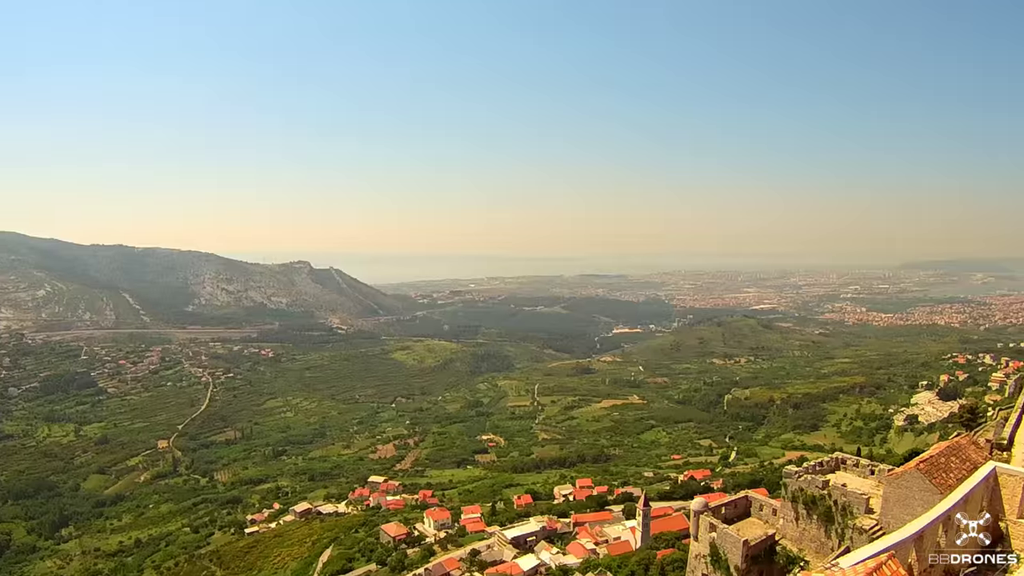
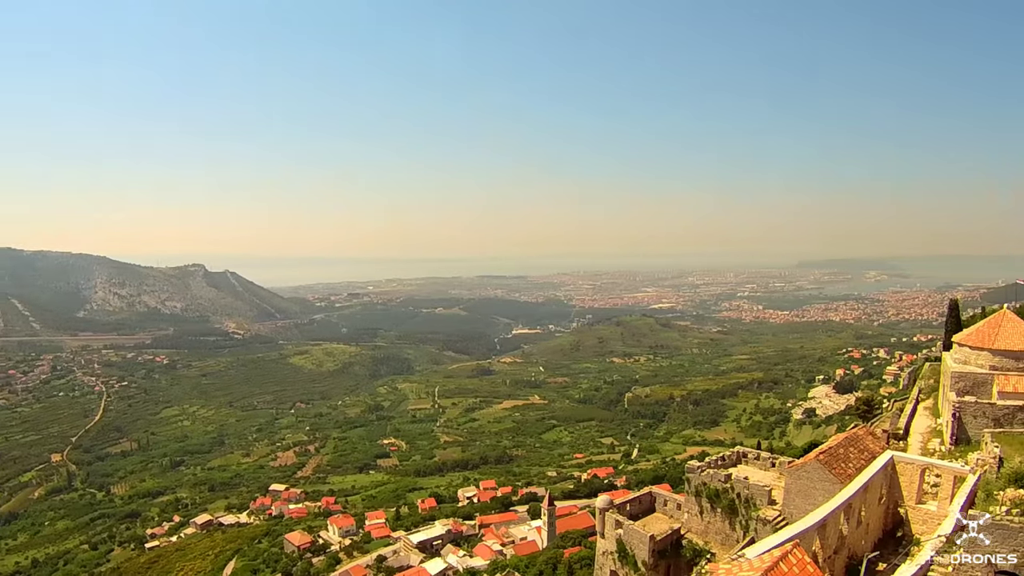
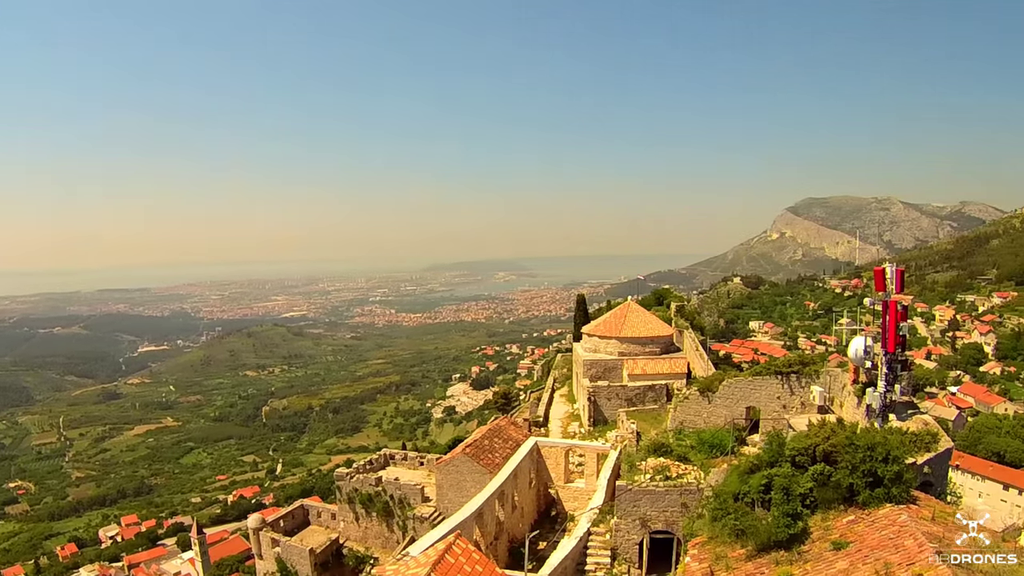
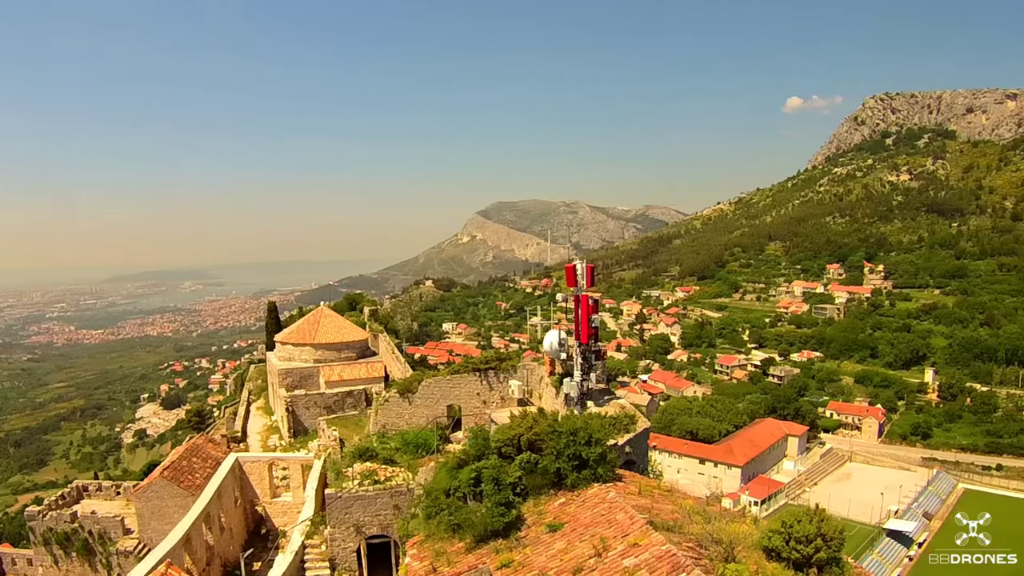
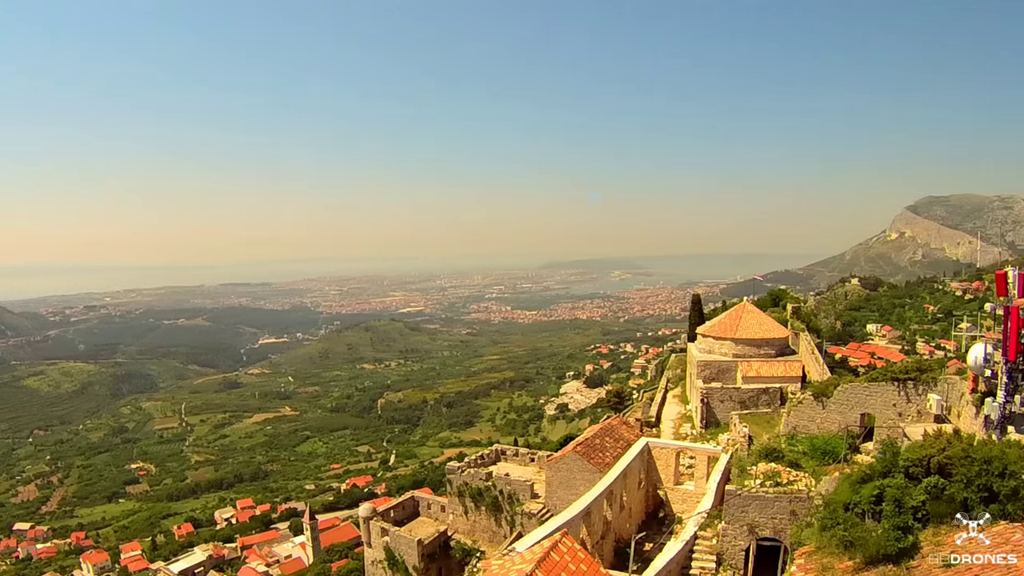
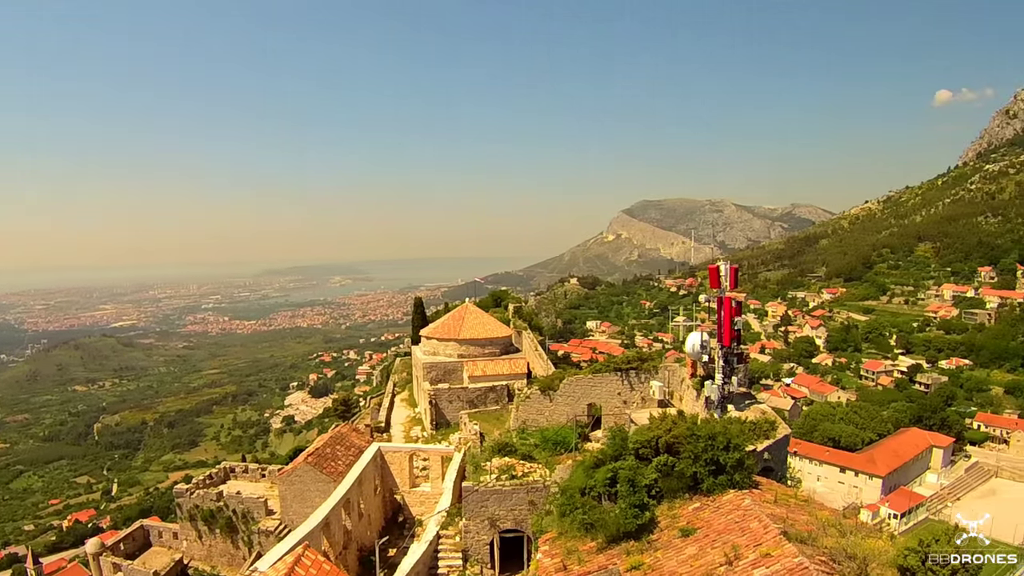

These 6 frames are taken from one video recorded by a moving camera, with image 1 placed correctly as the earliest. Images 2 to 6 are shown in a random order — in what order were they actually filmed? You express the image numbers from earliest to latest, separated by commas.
2, 5, 3, 6, 4
